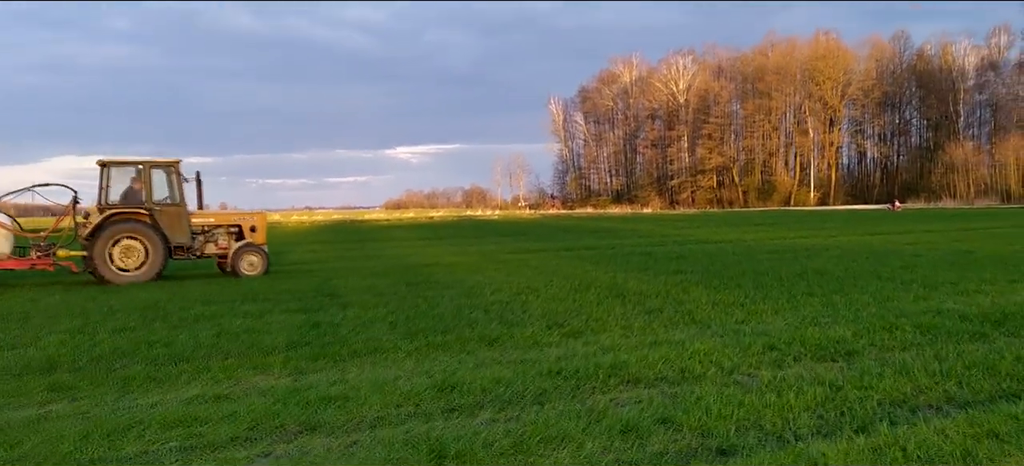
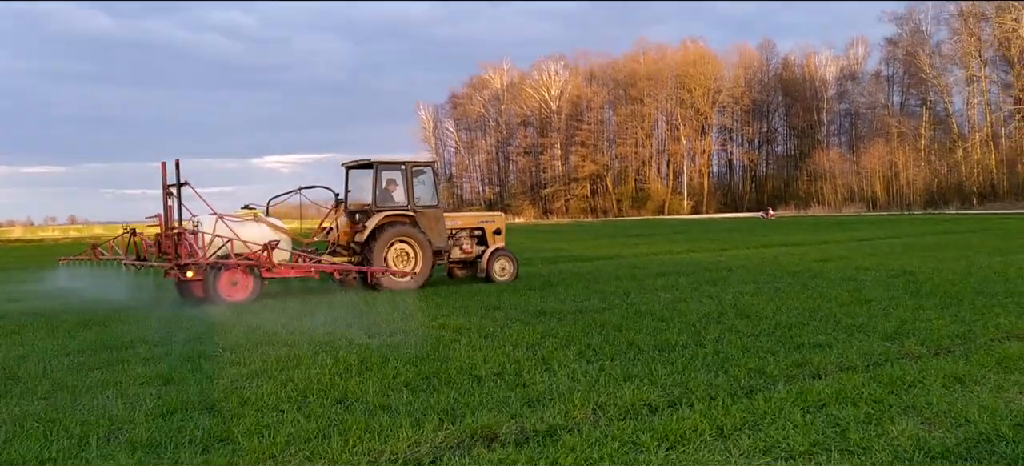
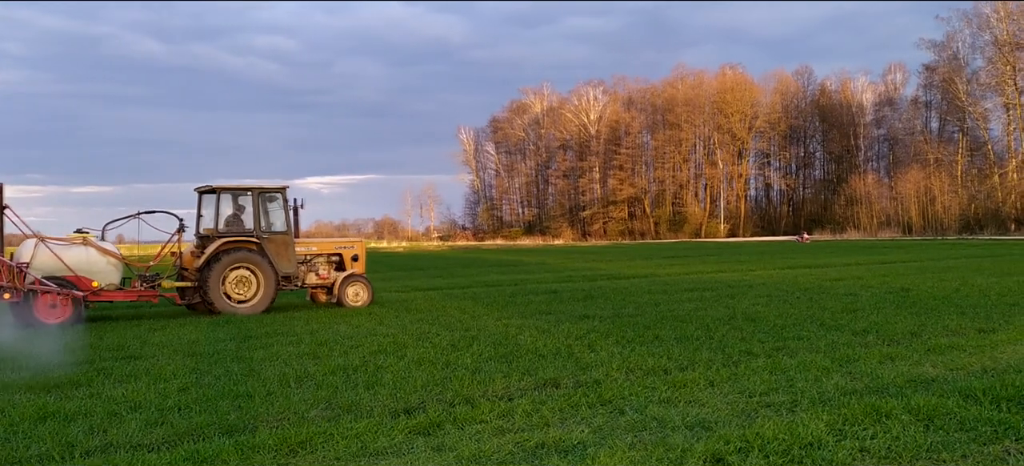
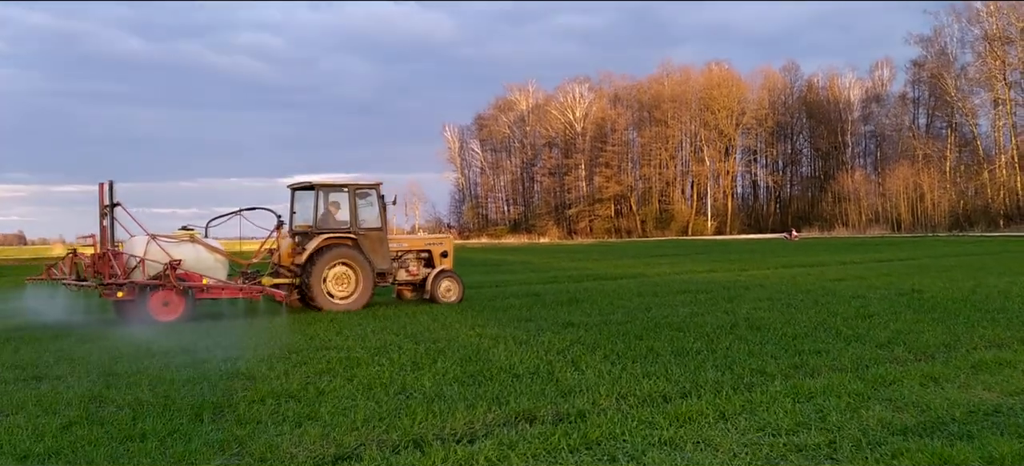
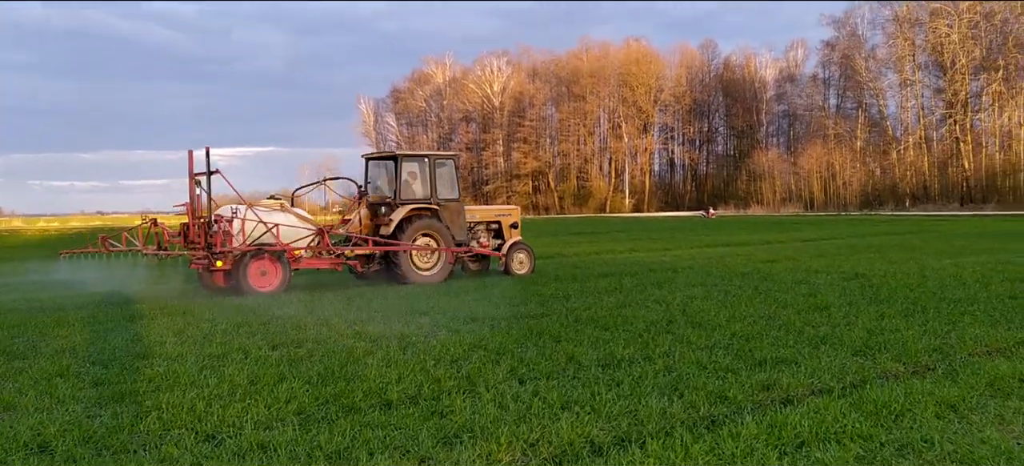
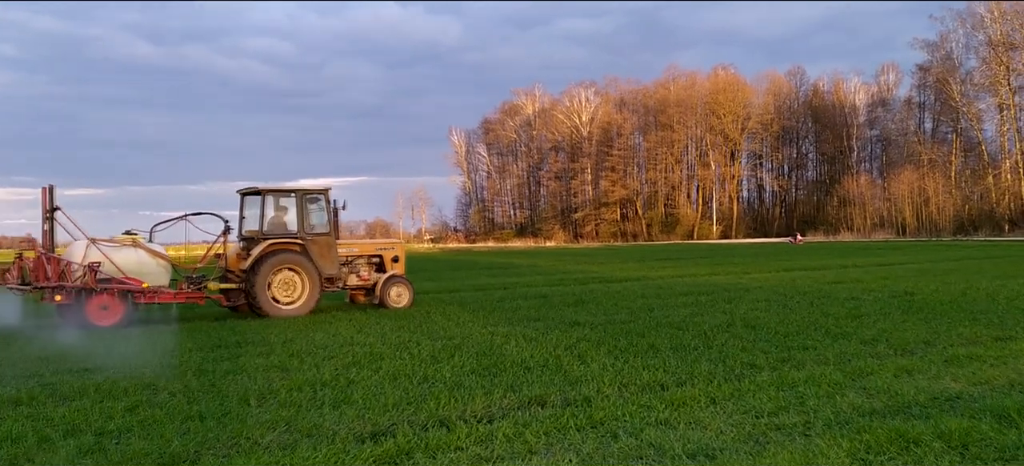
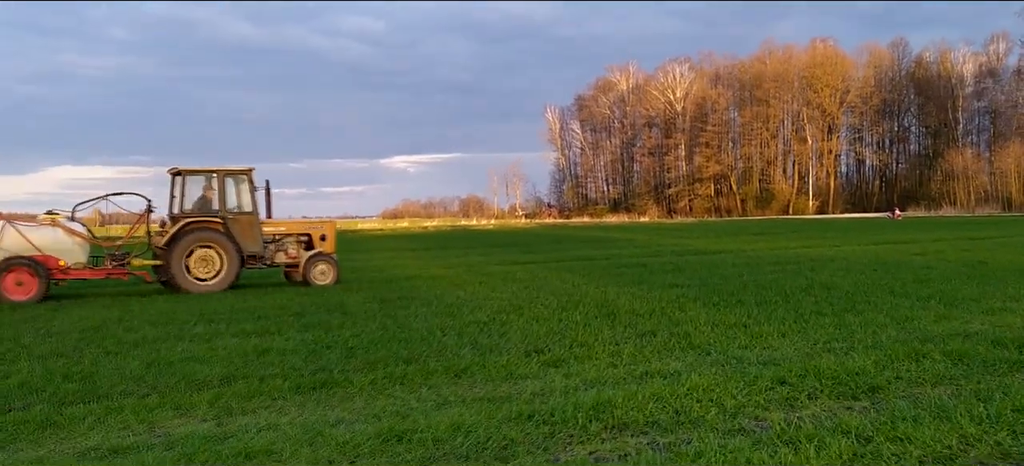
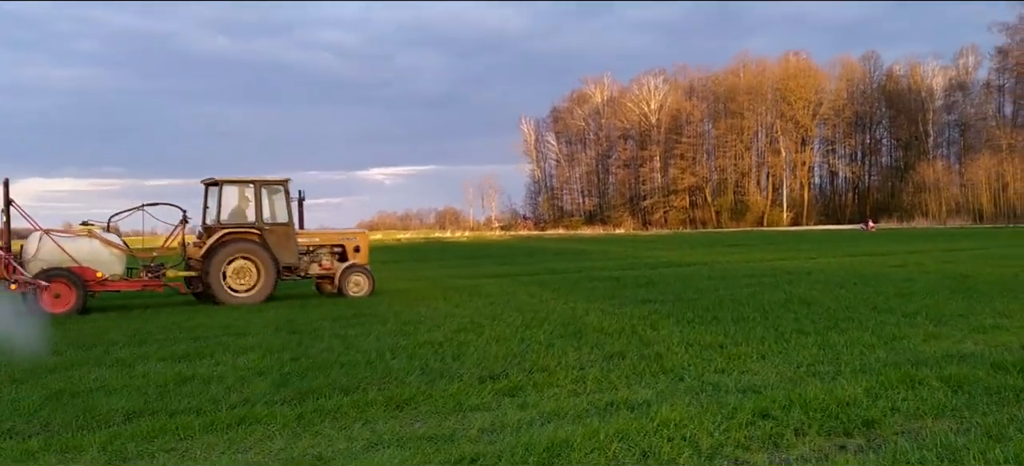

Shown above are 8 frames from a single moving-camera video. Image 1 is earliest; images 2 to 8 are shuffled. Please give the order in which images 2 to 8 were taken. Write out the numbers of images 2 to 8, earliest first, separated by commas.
7, 8, 3, 6, 4, 2, 5
